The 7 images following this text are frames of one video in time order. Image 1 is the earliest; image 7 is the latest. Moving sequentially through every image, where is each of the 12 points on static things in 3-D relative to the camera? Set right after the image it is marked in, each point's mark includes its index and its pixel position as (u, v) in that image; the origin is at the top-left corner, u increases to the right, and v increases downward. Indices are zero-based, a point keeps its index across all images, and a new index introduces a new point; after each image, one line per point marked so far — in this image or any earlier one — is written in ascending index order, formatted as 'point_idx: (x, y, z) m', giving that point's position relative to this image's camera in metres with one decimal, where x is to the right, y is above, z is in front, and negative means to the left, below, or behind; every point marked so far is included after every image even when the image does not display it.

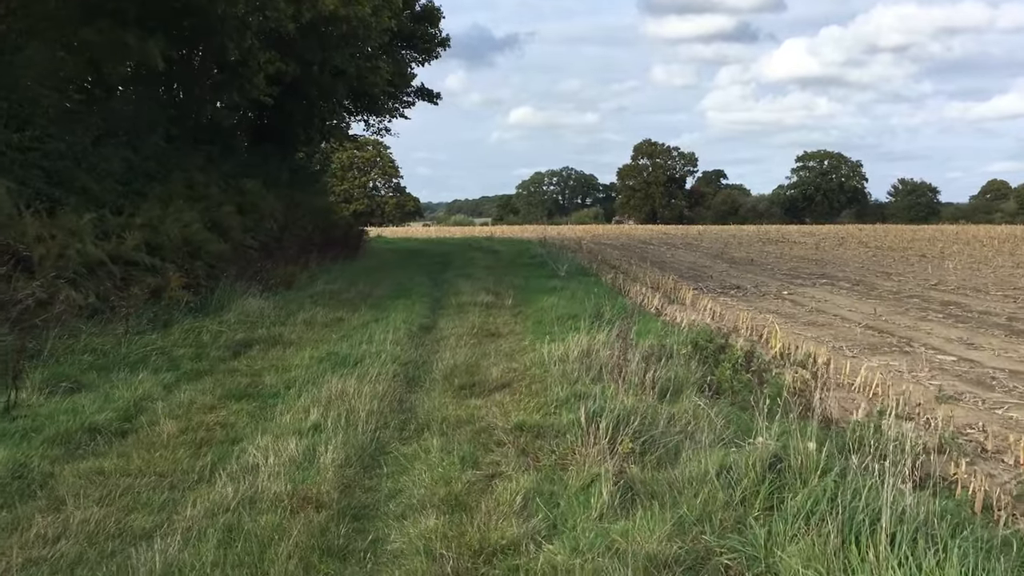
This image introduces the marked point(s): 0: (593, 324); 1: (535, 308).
0: (+0.8, -0.4, +9.0) m
1: (+0.3, -0.3, +11.0) m
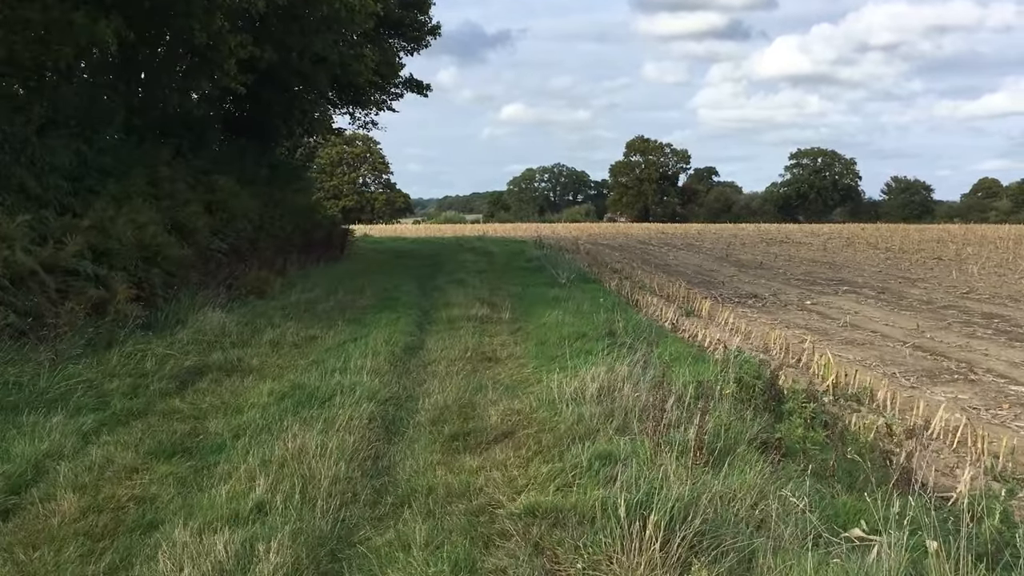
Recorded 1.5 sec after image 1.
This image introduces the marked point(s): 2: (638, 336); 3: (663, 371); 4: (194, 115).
0: (+0.8, -0.5, +7.6) m
1: (+0.3, -0.4, +9.6) m
2: (+1.2, -0.5, +8.6) m
3: (+1.1, -0.6, +6.6) m
4: (-5.6, +3.0, +16.5) m
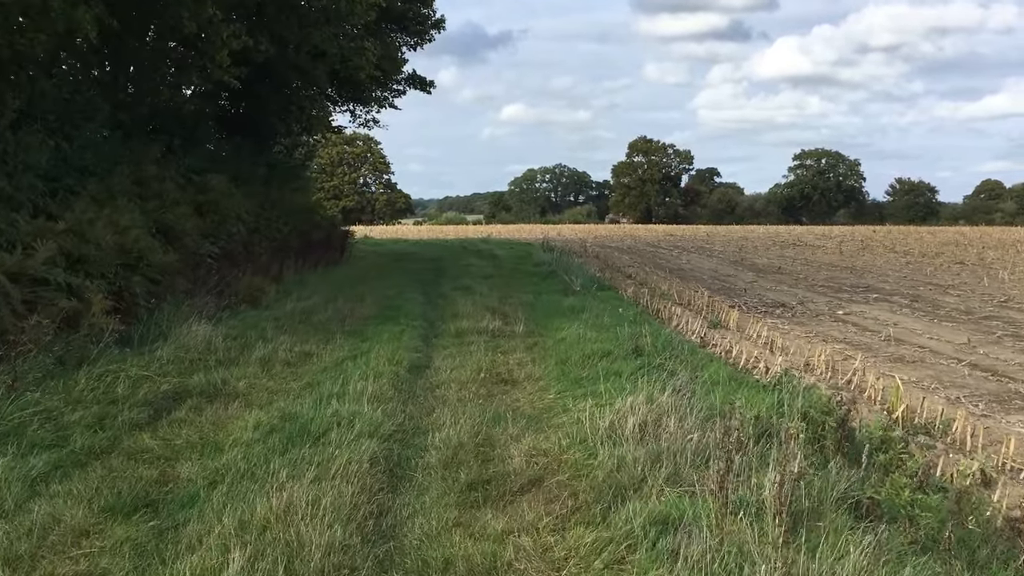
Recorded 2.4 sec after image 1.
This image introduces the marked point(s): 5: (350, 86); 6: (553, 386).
0: (+0.9, -0.6, +6.7) m
1: (+0.4, -0.5, +8.7) m
2: (+1.3, -0.6, +7.7) m
3: (+1.2, -0.7, +5.7) m
4: (-5.4, +2.9, +15.6) m
5: (-3.4, +4.2, +19.4) m
6: (+0.3, -0.7, +7.0) m
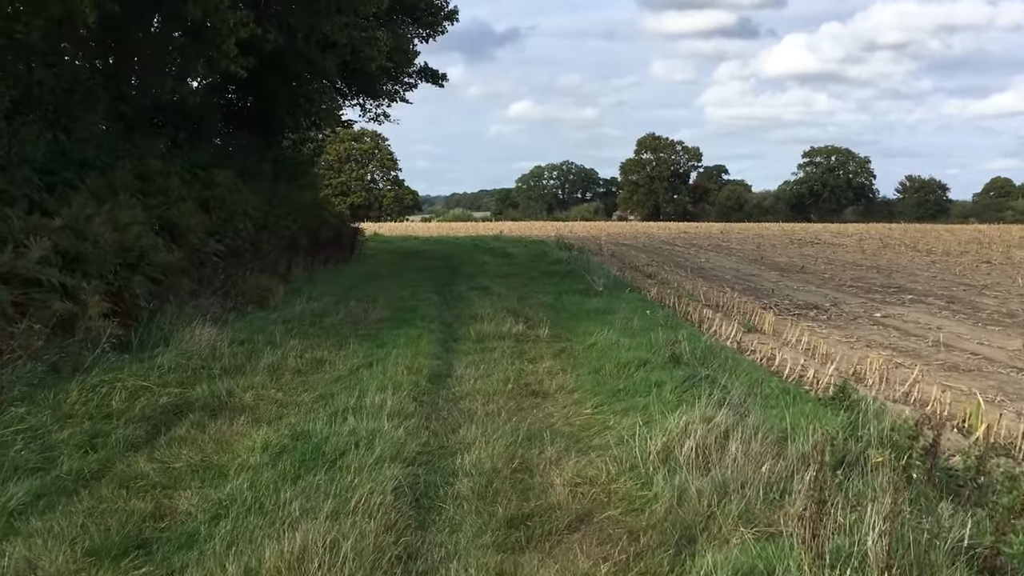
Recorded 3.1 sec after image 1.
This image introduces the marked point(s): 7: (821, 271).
0: (+1.2, -0.7, +6.1) m
1: (+0.6, -0.5, +8.1) m
2: (+1.5, -0.6, +7.1) m
3: (+1.4, -0.7, +5.1) m
4: (-5.2, +3.0, +15.1) m
5: (-3.0, +4.2, +18.8) m
6: (+0.5, -0.8, +6.4) m
7: (+6.4, +0.4, +19.5) m
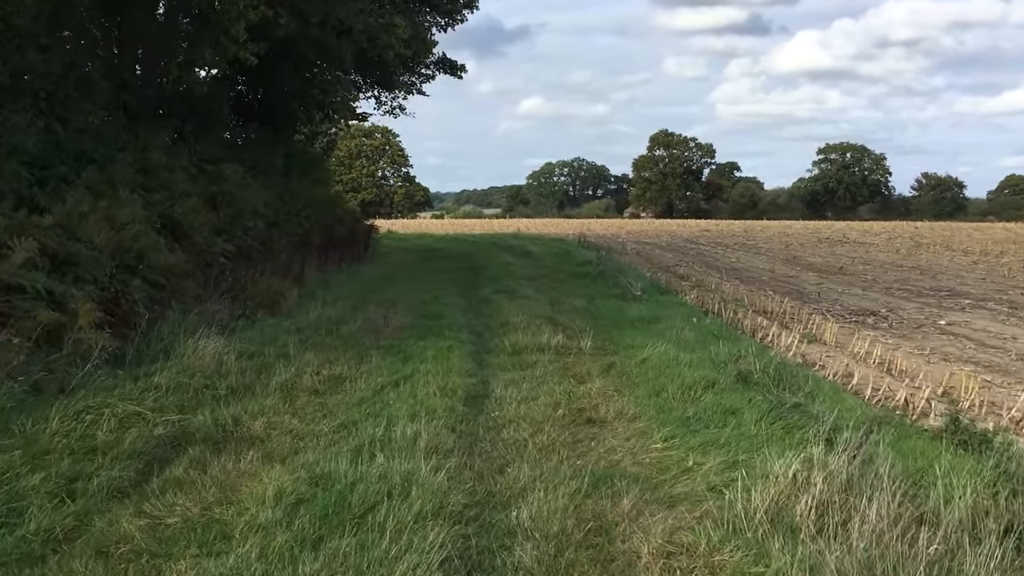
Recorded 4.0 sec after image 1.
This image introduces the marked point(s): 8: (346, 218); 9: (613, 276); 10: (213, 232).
0: (+1.5, -0.7, +5.2) m
1: (+1.0, -0.6, +7.2) m
2: (+1.8, -0.7, +6.1) m
3: (+1.7, -0.8, +4.2) m
4: (-4.7, +2.9, +14.2) m
5: (-2.6, +4.2, +17.9) m
6: (+0.8, -0.8, +5.5) m
7: (+6.9, +0.3, +18.5) m
8: (-3.4, +1.4, +19.1) m
9: (+1.5, +0.2, +13.7) m
10: (-3.6, +0.7, +11.2) m
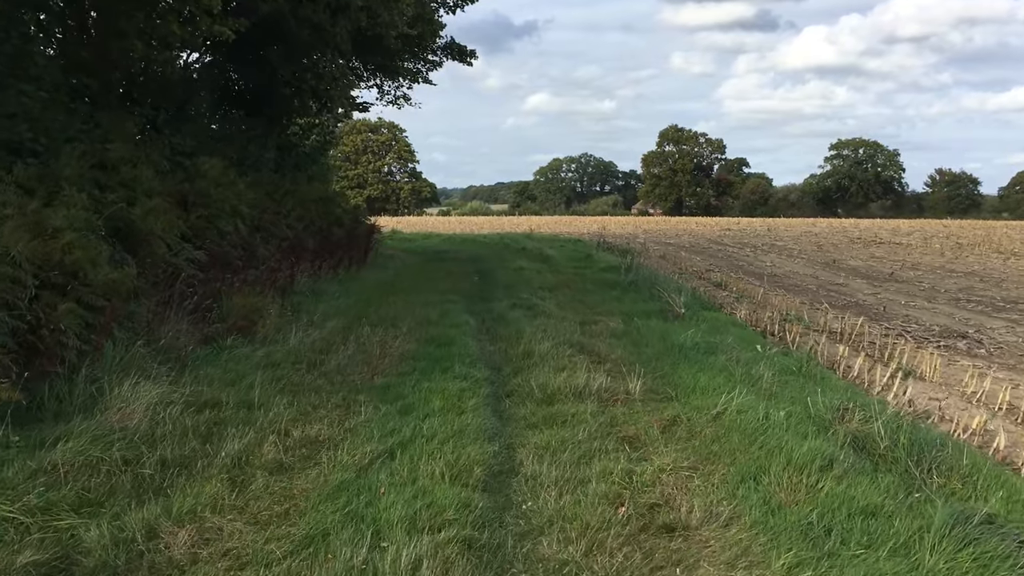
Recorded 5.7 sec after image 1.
0: (+1.6, -0.9, +3.4) m
1: (+1.1, -0.8, +5.4) m
2: (+2.0, -0.9, +4.3) m
3: (+1.9, -1.0, +2.4) m
4: (-4.5, +2.8, +12.4) m
5: (-2.3, +4.1, +16.1) m
6: (+1.0, -1.0, +3.7) m
7: (+7.1, +0.2, +16.7) m
8: (-3.1, +1.3, +17.4) m
9: (+1.7, 0.0, +11.9) m
10: (-3.3, +0.5, +9.5) m
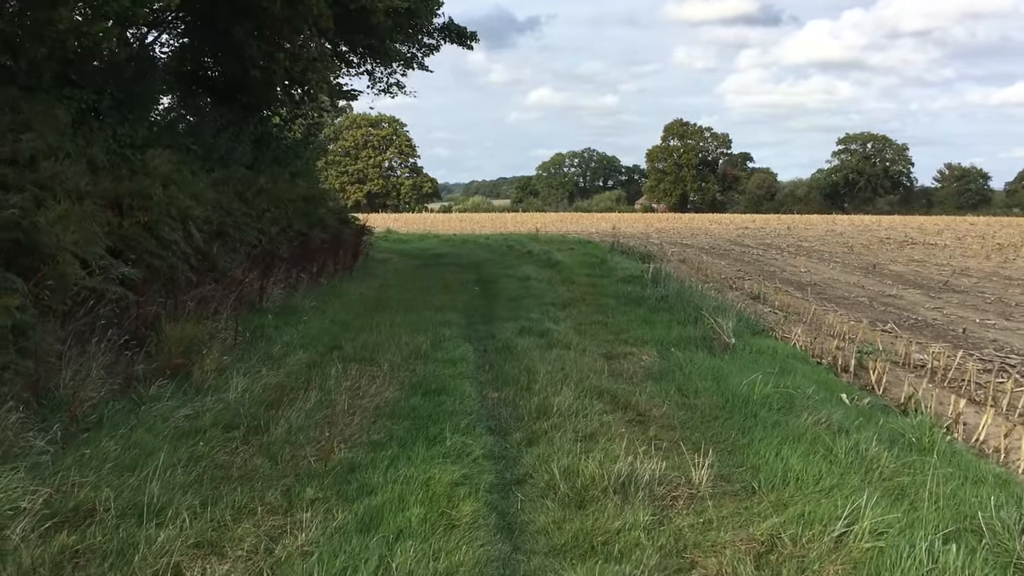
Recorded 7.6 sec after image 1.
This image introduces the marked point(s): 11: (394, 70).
0: (+1.7, -1.2, +1.5) m
1: (+1.2, -1.0, +3.5) m
2: (+2.1, -1.1, +2.4) m
3: (+1.9, -1.2, +0.5) m
4: (-4.4, +2.6, +10.5) m
5: (-2.2, +3.9, +14.2) m
6: (+1.1, -1.3, +1.8) m
7: (+7.2, 0.0, +14.8) m
8: (-3.0, +1.1, +15.5) m
9: (+1.8, -0.2, +10.0) m
10: (-3.3, +0.3, +7.6) m
11: (-2.1, +4.0, +17.1) m
